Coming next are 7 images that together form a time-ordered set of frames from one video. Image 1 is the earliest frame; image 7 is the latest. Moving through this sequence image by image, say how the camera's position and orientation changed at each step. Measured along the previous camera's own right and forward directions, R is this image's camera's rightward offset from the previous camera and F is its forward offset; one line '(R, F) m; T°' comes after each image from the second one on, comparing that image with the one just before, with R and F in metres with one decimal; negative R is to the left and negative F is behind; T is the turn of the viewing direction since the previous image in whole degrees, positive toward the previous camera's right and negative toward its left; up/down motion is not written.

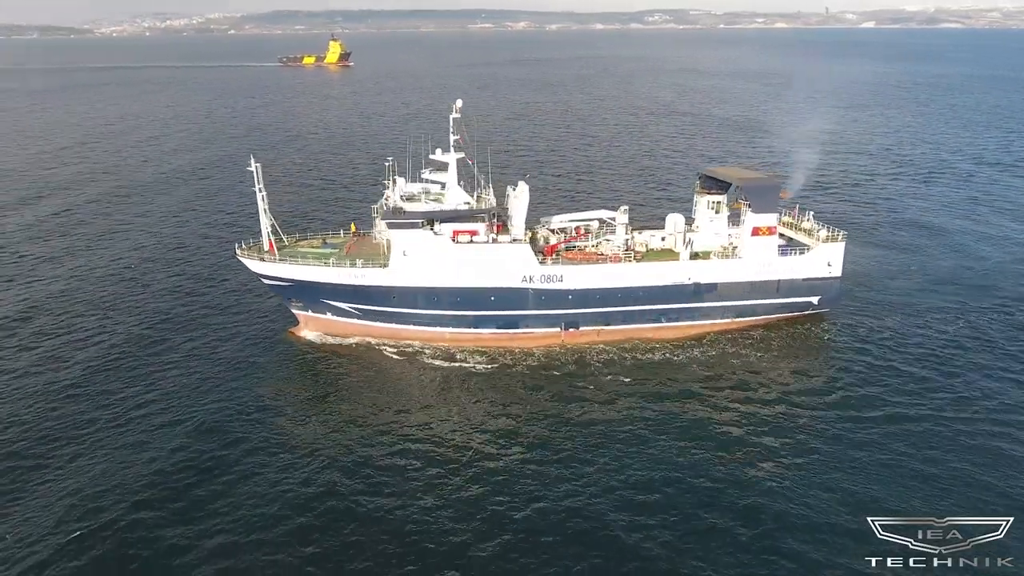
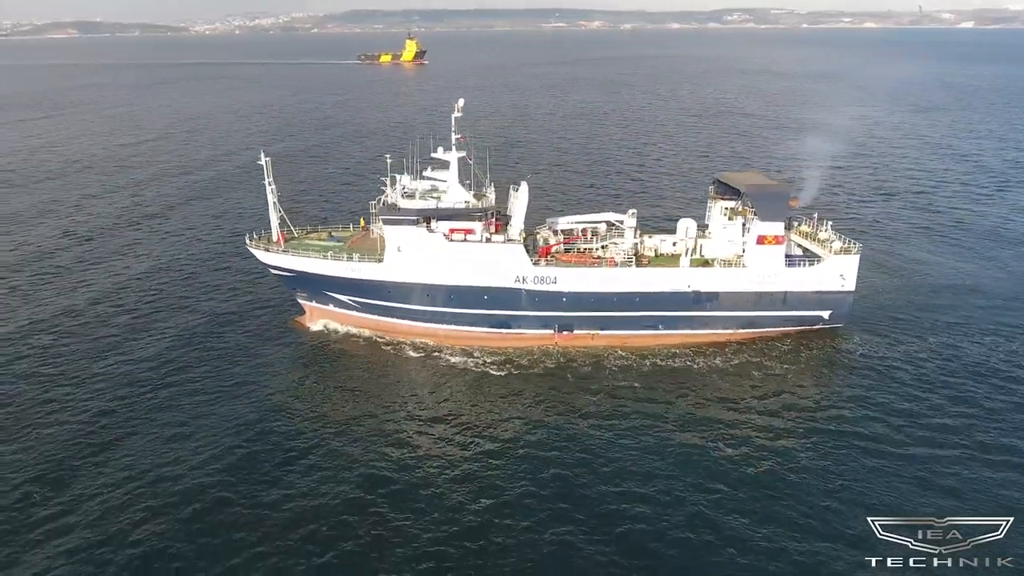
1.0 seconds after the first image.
(+2.2, +0.1) m; -6°
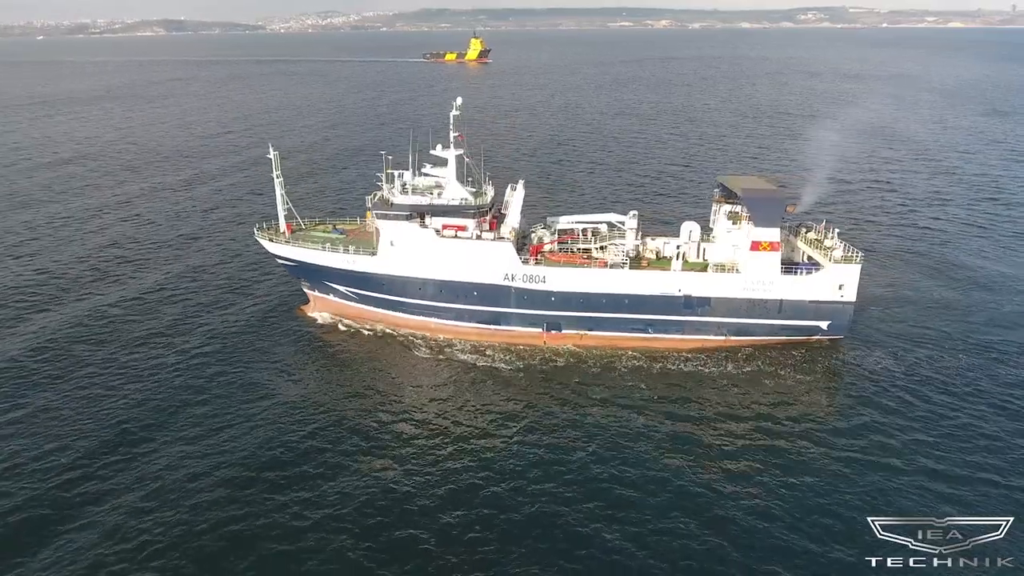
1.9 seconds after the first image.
(+2.1, -0.1) m; -5°
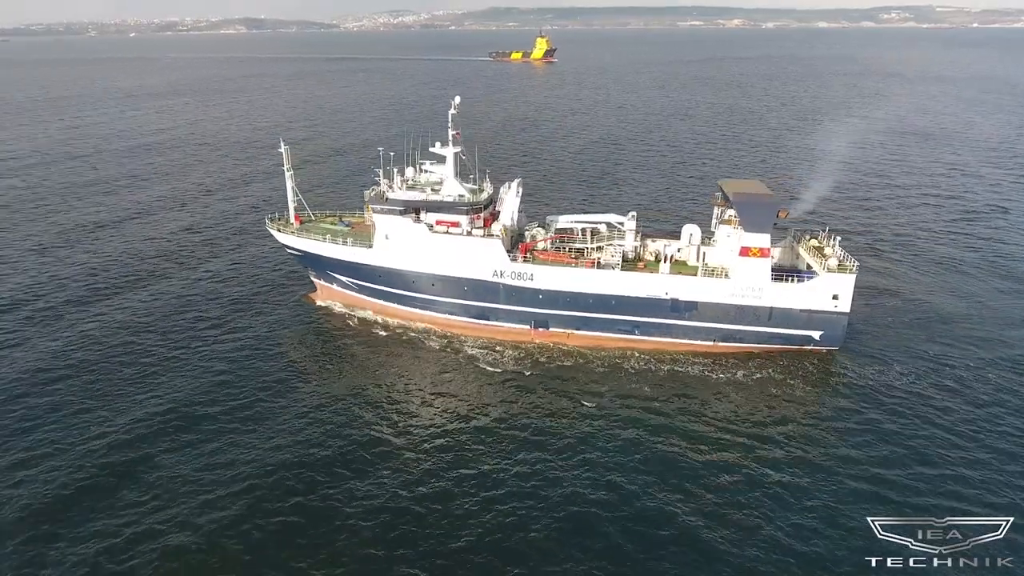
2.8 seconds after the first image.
(+2.2, -0.2) m; -5°
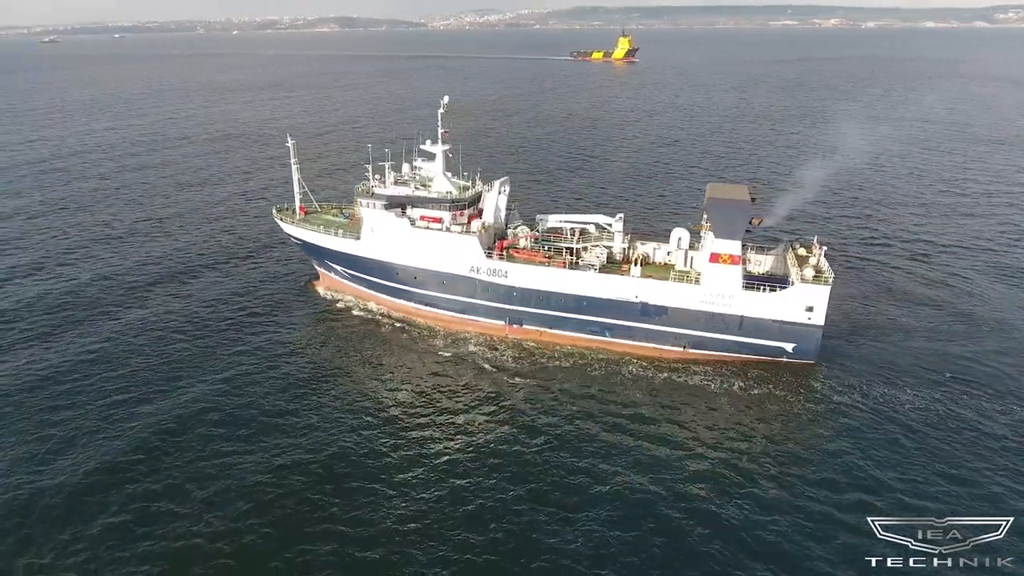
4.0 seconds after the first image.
(+3.1, -0.2) m; -6°
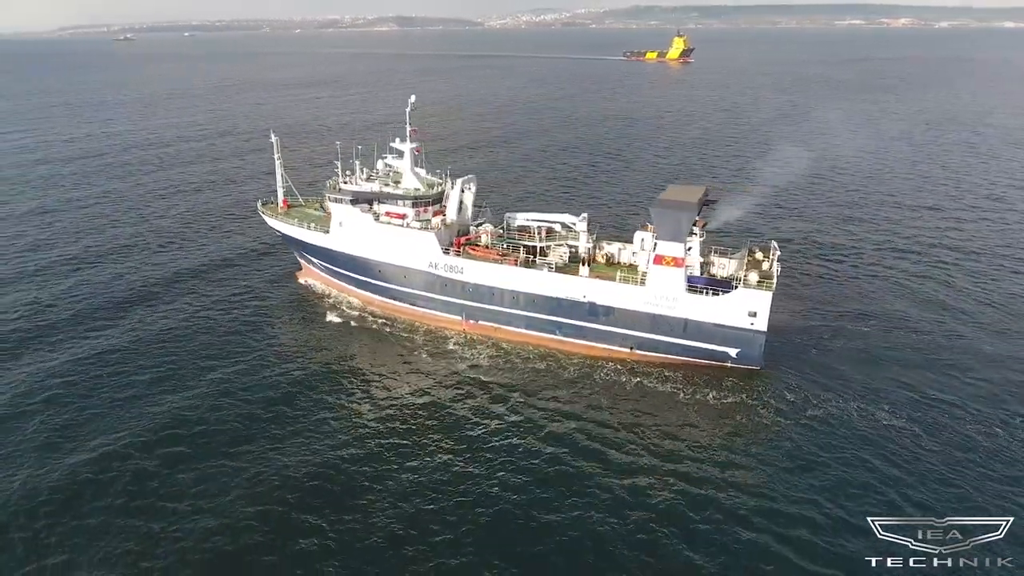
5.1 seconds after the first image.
(+3.0, -0.2) m; -4°
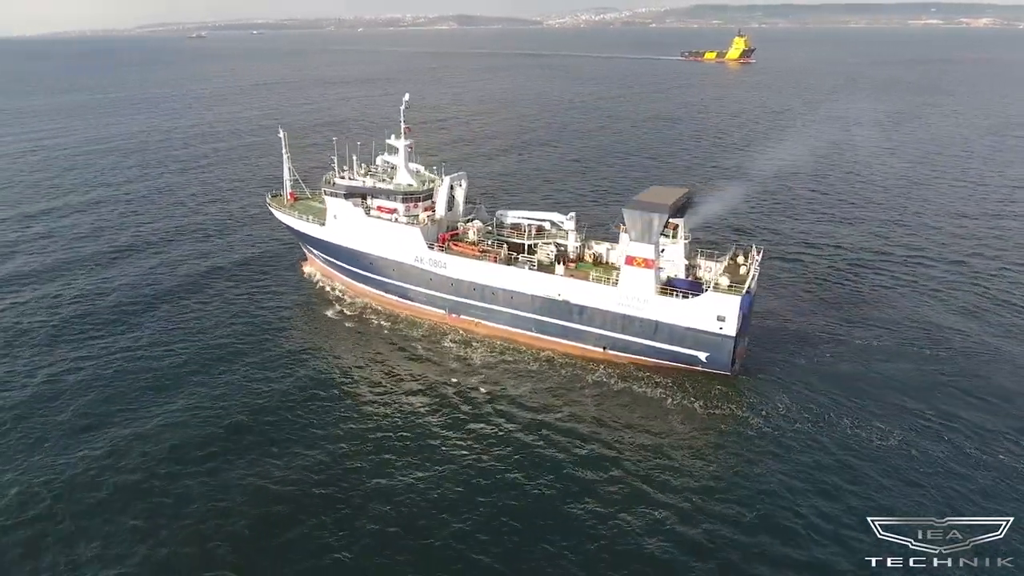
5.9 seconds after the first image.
(+2.3, -0.2) m; -4°
